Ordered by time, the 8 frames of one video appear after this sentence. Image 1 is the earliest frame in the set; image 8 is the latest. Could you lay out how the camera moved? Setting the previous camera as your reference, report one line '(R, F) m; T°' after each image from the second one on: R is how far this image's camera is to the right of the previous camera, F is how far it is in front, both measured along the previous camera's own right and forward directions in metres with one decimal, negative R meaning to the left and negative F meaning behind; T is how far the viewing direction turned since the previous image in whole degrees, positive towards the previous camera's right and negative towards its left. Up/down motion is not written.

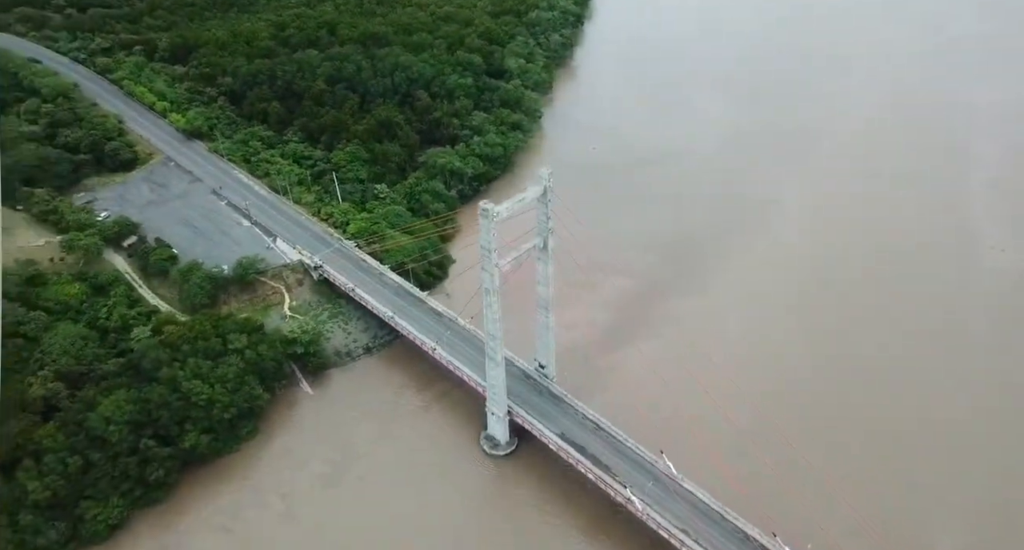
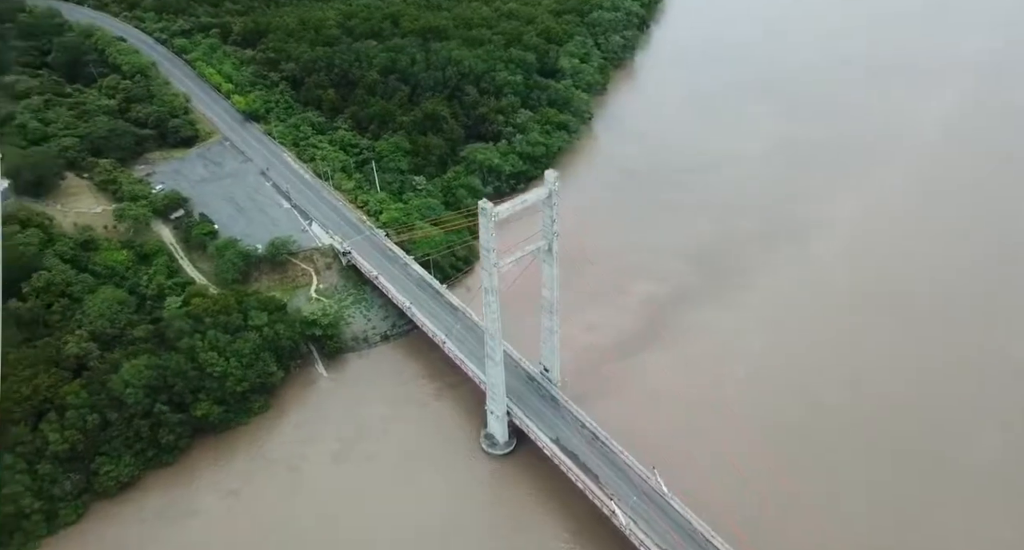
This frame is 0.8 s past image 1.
(+2.9, -0.3) m; -7°
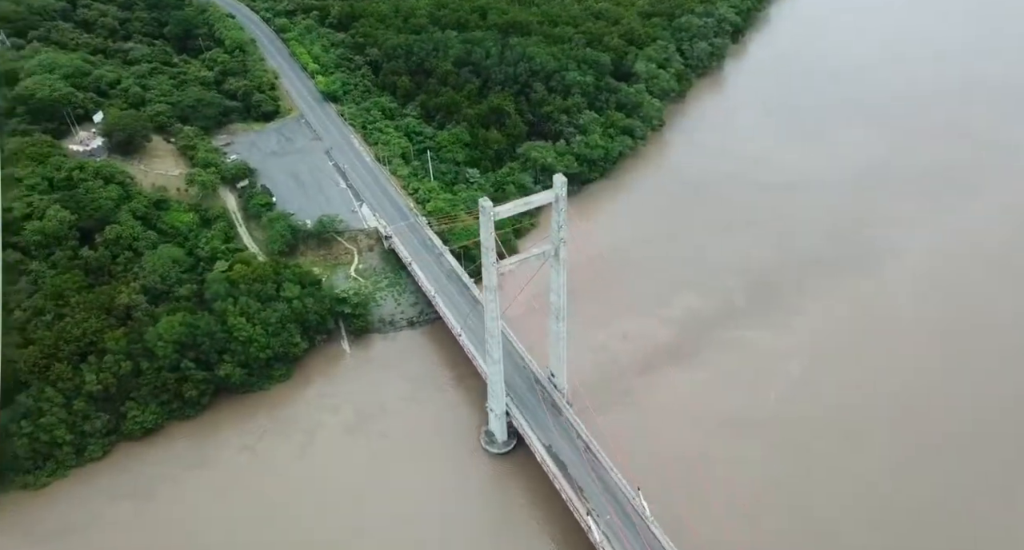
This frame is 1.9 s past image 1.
(+4.2, -0.1) m; -10°
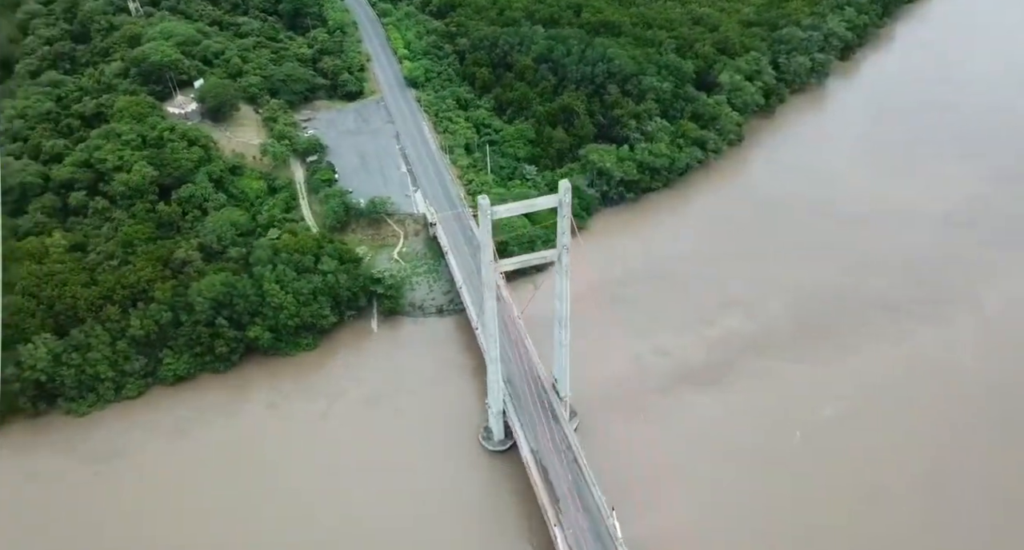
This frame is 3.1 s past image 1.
(+4.6, +0.3) m; -11°
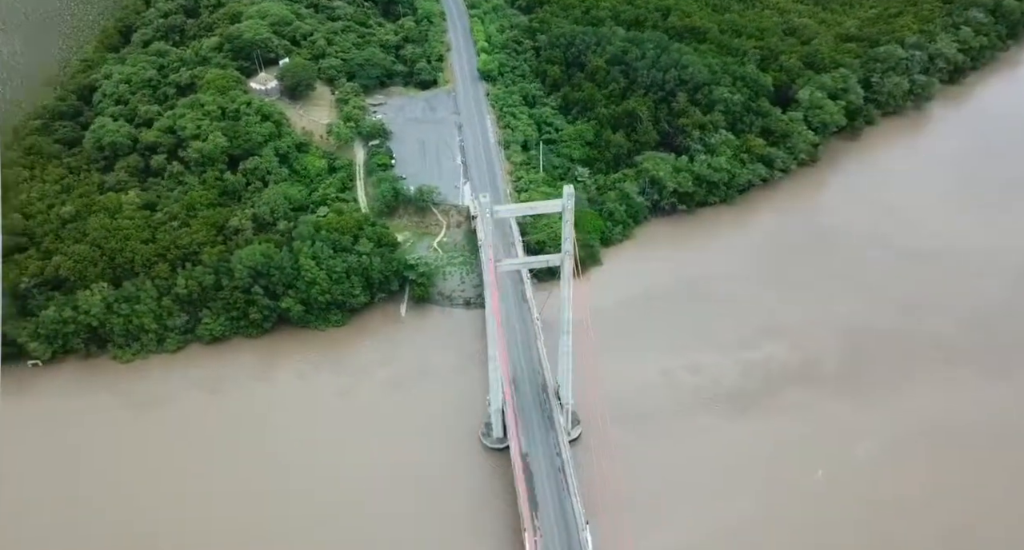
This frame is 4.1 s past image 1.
(+4.1, +0.3) m; -9°
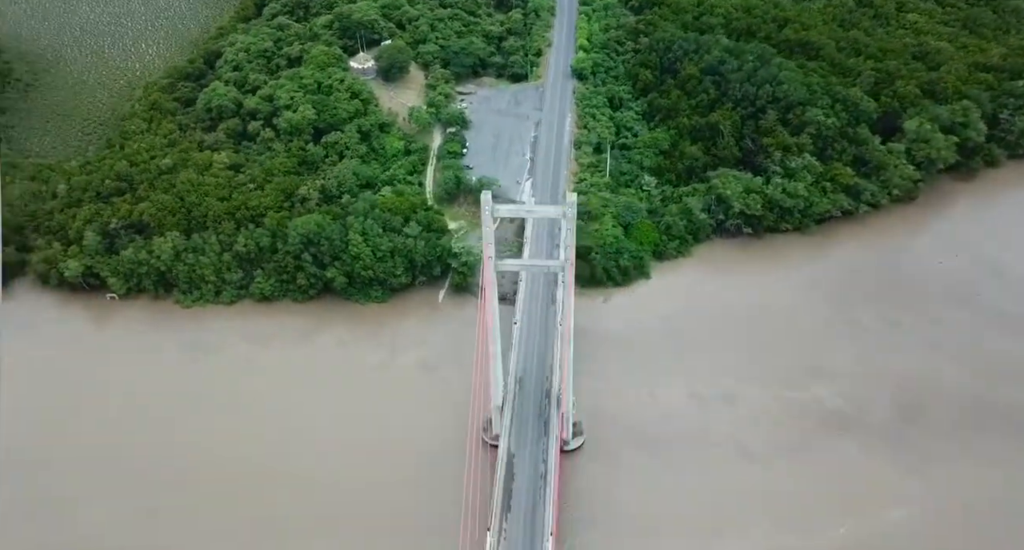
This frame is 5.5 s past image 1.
(+5.5, +0.9) m; -12°
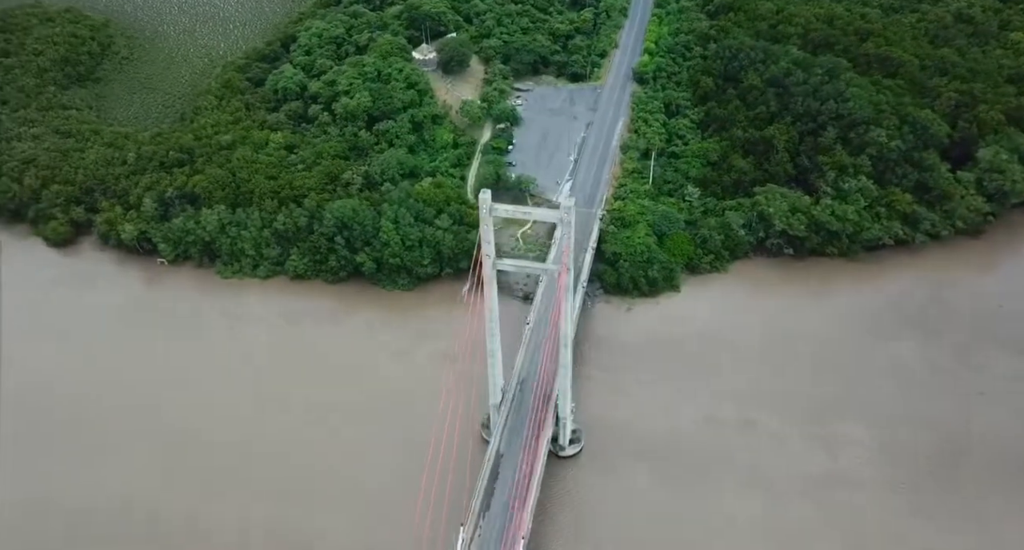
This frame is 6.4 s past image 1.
(+3.6, +0.8) m; -8°
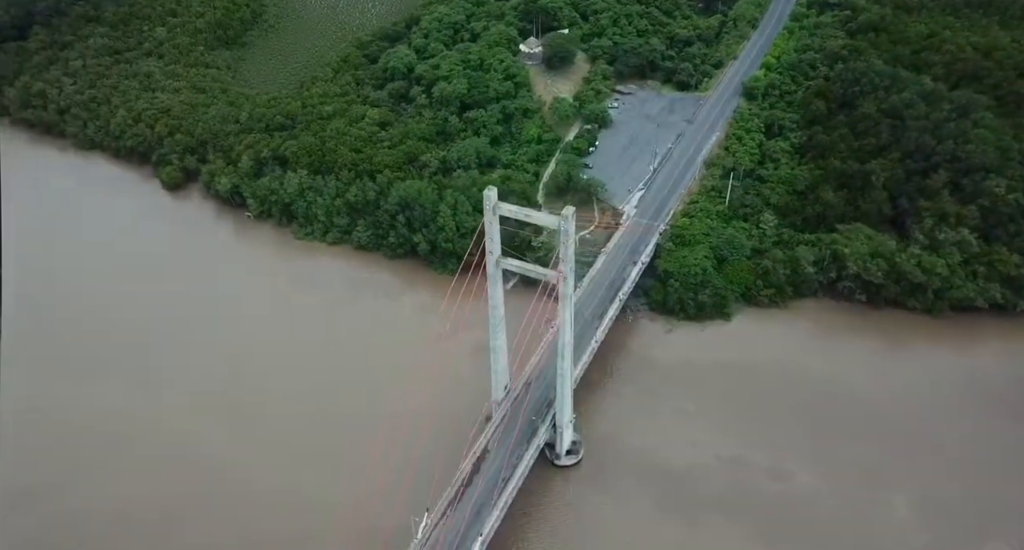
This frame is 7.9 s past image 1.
(+5.0, +1.9) m; -12°
